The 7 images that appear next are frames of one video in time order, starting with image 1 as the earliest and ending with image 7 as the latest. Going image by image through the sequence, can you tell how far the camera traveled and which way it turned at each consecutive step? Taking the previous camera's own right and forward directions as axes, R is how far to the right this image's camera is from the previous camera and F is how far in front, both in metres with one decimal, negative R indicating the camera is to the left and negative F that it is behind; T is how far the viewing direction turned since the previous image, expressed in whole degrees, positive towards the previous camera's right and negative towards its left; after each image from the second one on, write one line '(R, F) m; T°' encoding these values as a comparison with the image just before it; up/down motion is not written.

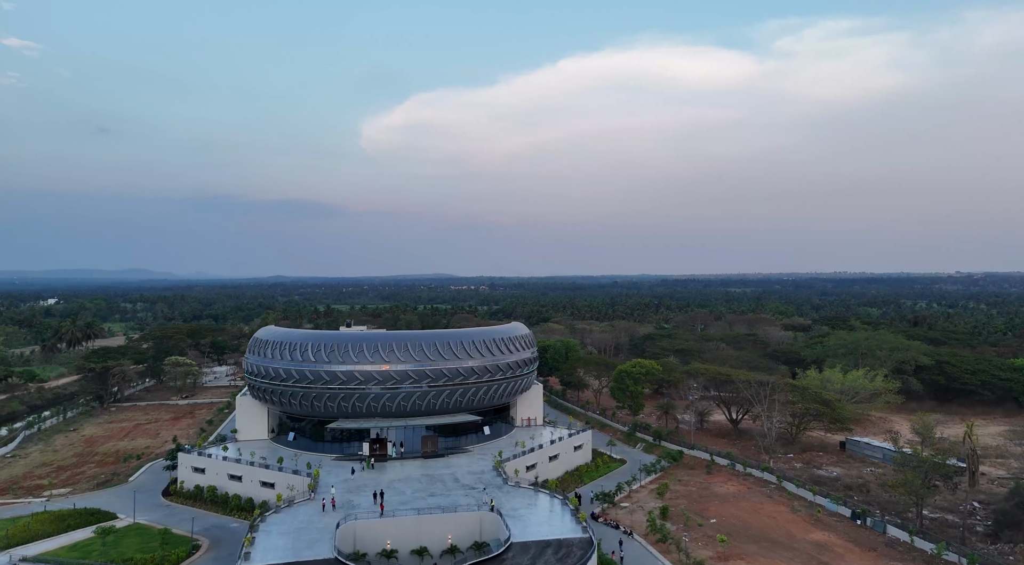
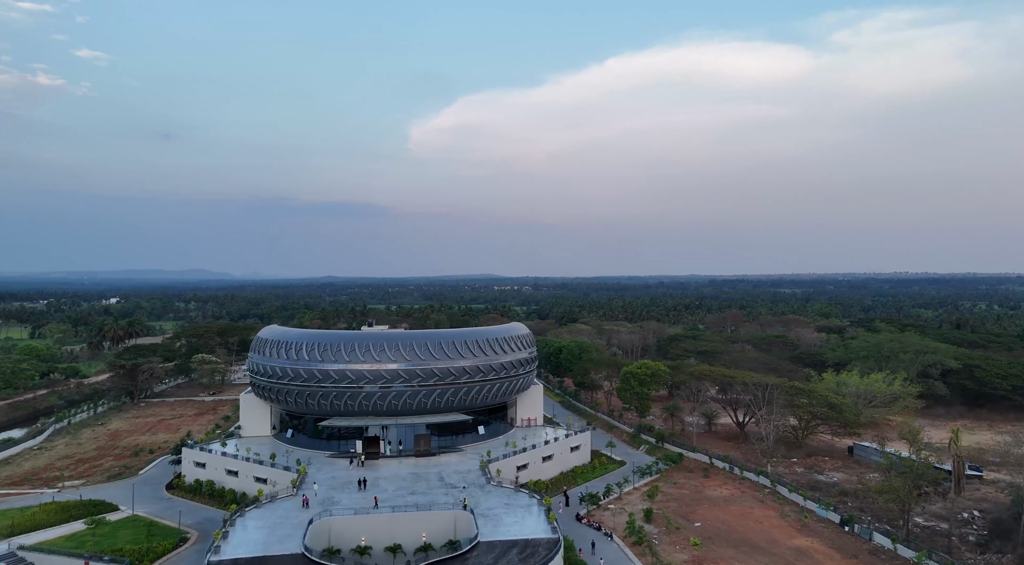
(+2.7, 0.0) m; -3°
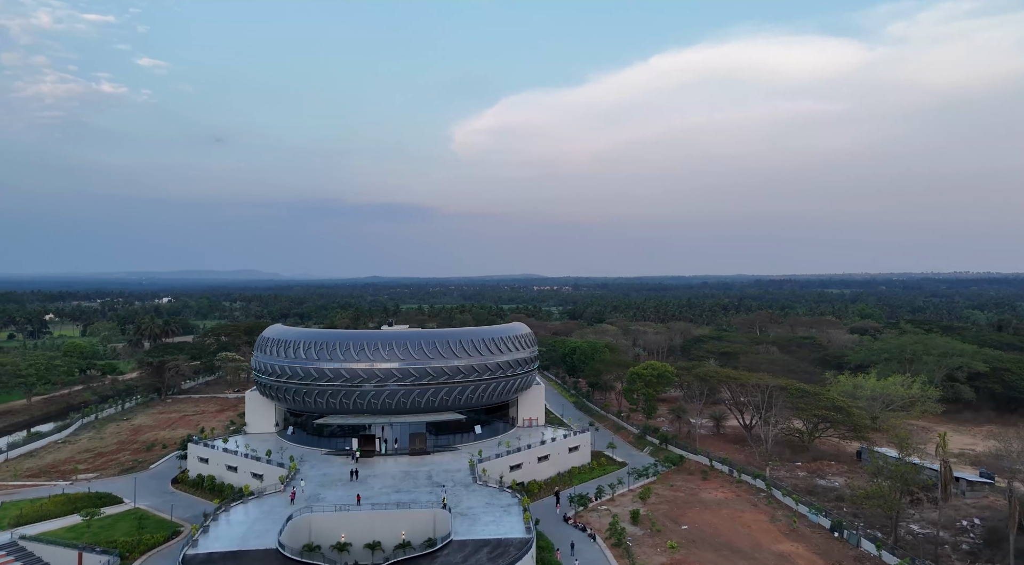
(+2.3, +0.1) m; -3°
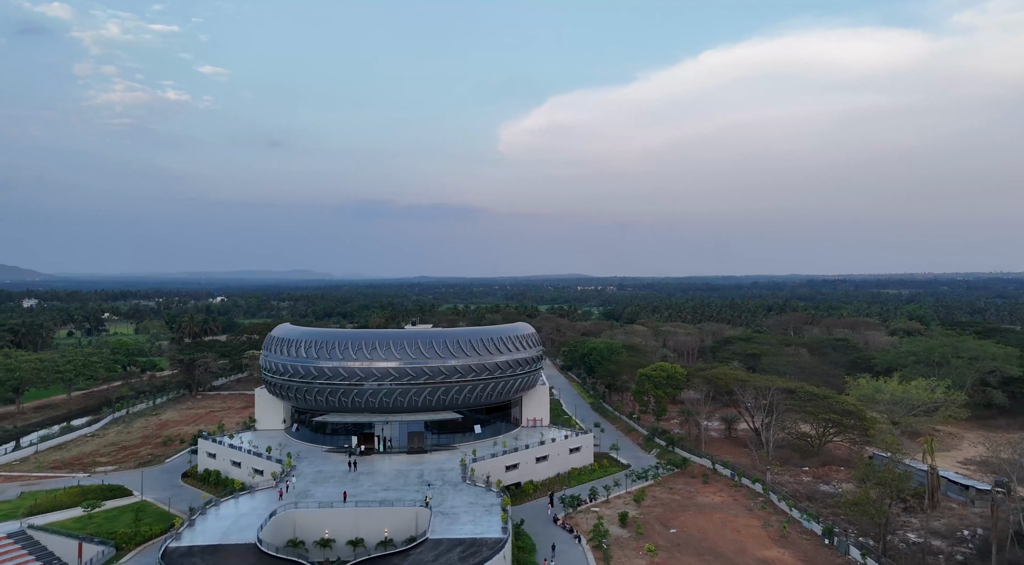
(+2.4, +0.1) m; -3°
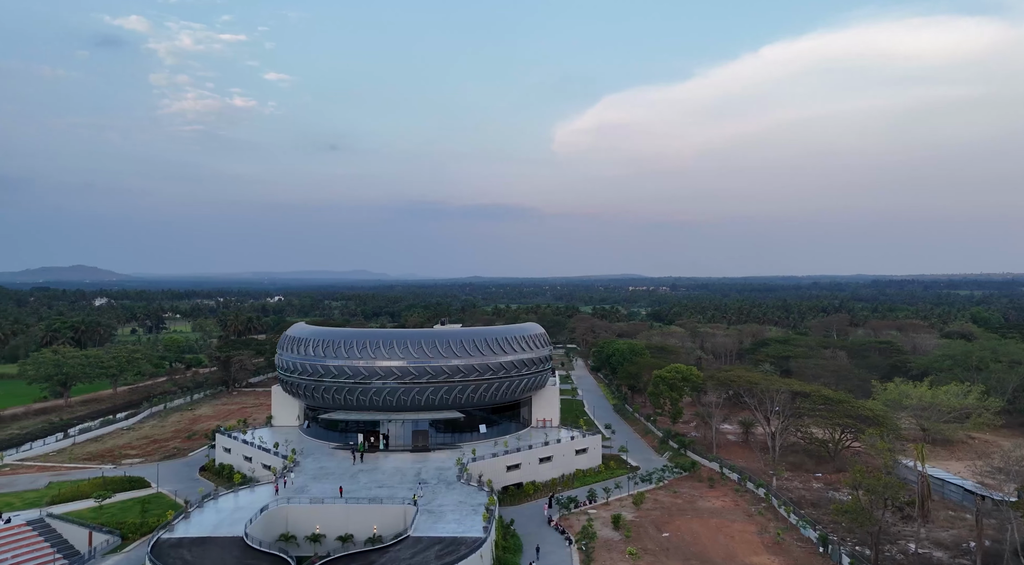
(+2.5, 0.0) m; -4°
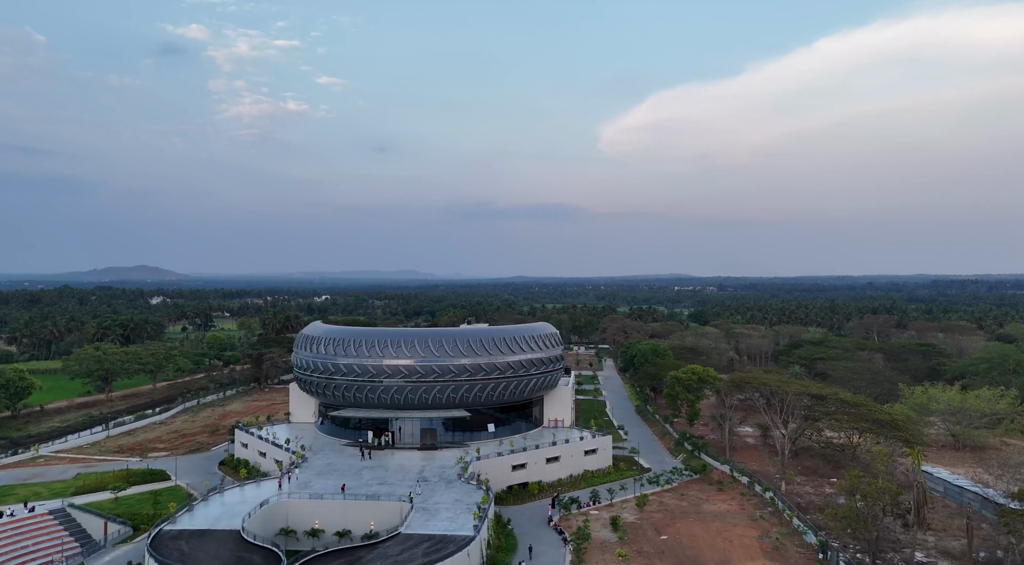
(+1.9, 0.0) m; -3°
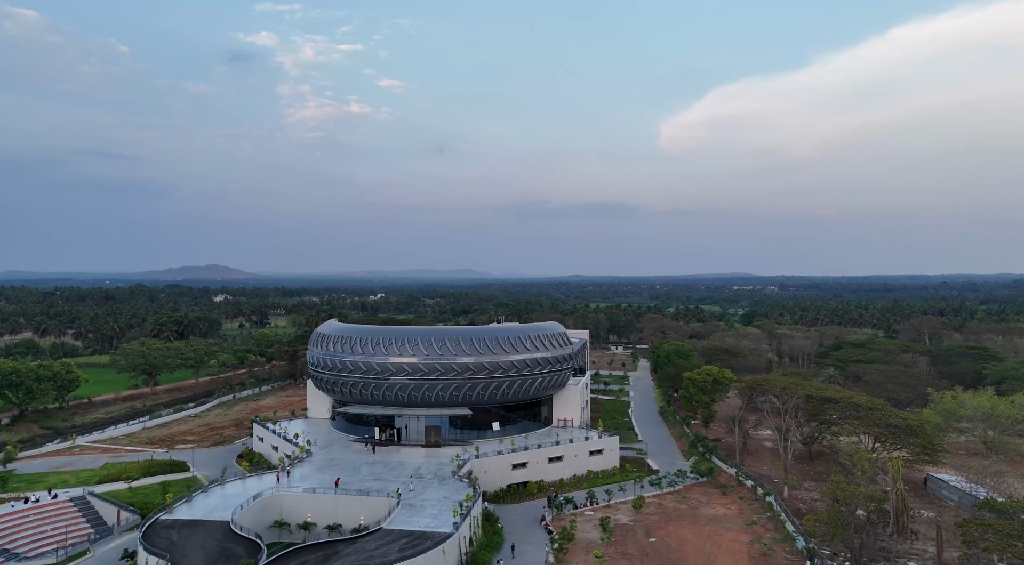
(+2.7, -0.1) m; -4°
